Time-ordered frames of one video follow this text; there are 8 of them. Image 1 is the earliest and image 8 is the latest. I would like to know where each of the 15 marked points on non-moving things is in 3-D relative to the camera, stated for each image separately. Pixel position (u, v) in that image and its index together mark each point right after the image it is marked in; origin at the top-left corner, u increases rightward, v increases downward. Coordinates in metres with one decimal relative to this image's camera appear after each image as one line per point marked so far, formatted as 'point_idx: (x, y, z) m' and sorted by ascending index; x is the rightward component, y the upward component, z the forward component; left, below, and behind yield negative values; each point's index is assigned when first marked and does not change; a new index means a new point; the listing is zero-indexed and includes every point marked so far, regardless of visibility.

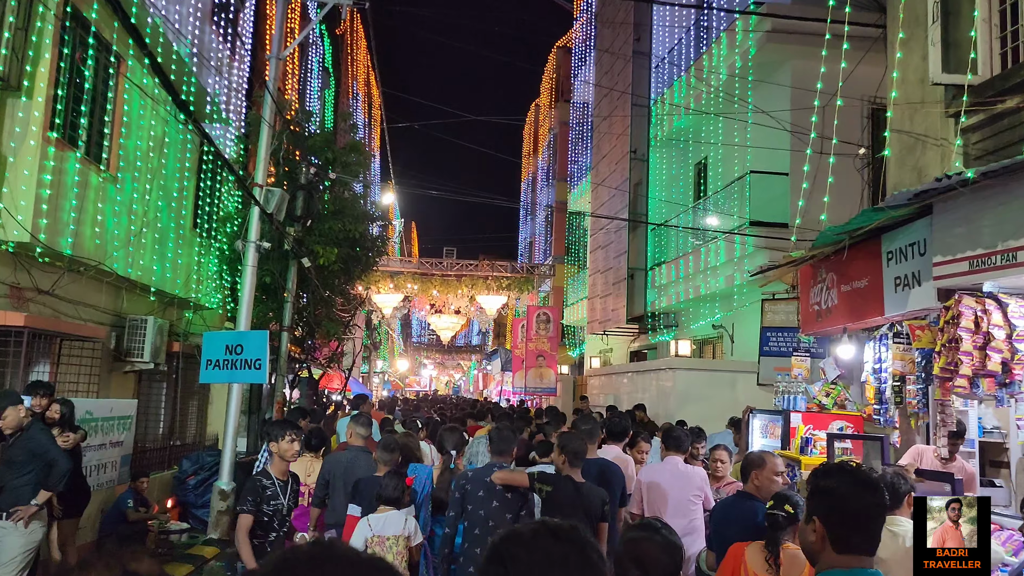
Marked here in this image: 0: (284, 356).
0: (-3.2, -0.9, +11.9) m
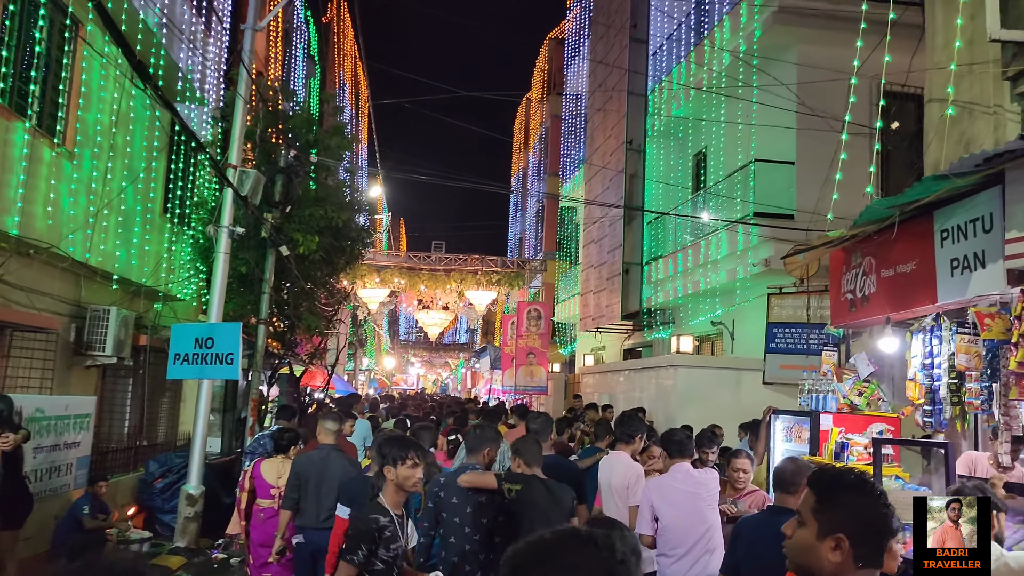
0: (-3.3, -0.8, +11.1) m
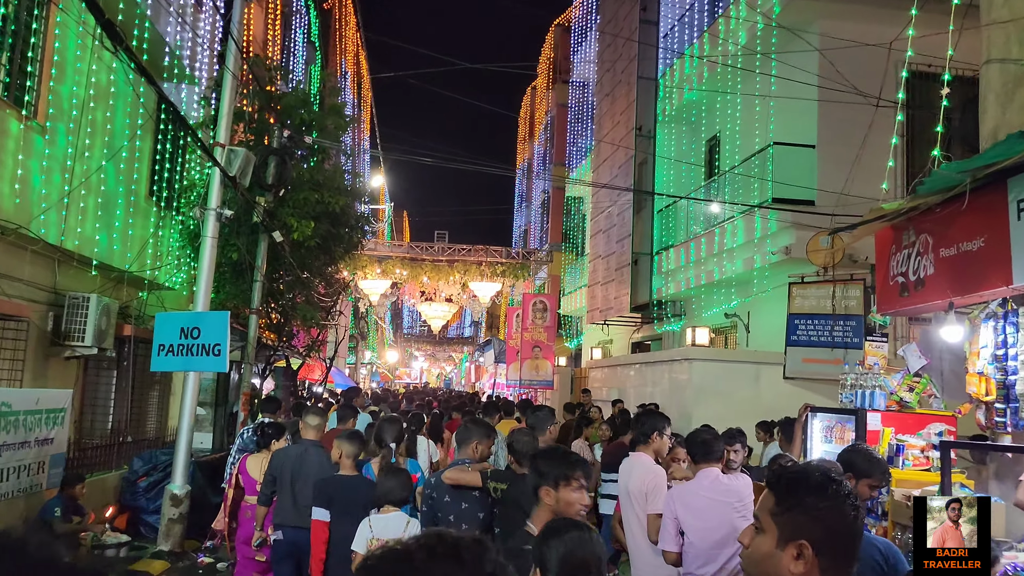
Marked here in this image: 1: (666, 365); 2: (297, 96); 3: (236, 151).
0: (-3.2, -0.7, +10.5) m
1: (+2.1, -1.1, +11.9) m
2: (-2.8, +2.5, +11.2) m
3: (-2.9, +1.5, +9.0) m
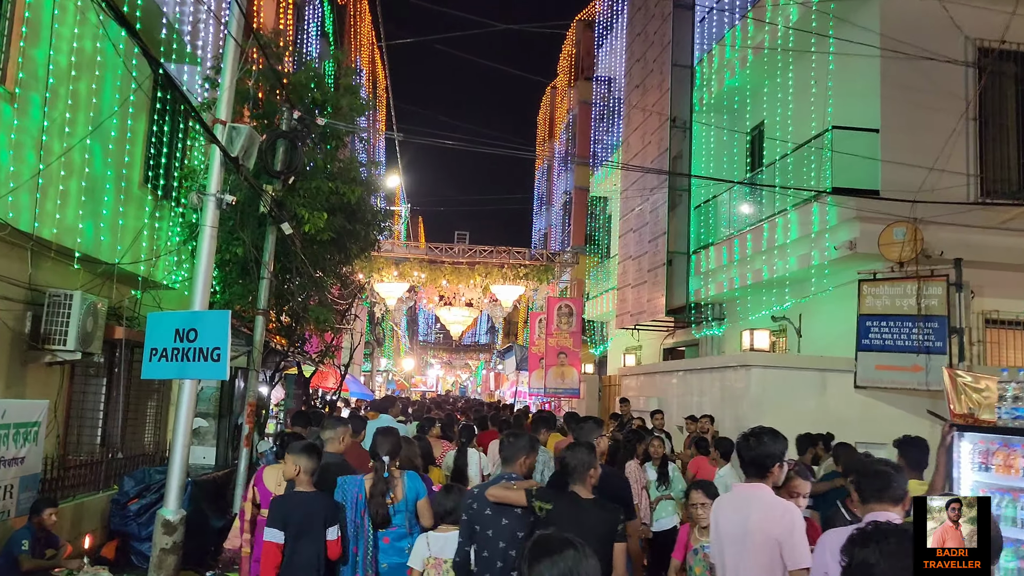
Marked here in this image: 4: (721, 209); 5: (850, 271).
0: (-2.8, -0.6, +9.5) m
1: (+2.6, -1.1, +10.7) m
2: (-2.4, +2.5, +10.1) m
3: (-2.6, +1.5, +8.0) m
4: (+3.7, +1.4, +15.1) m
5: (+4.4, +0.2, +11.2) m
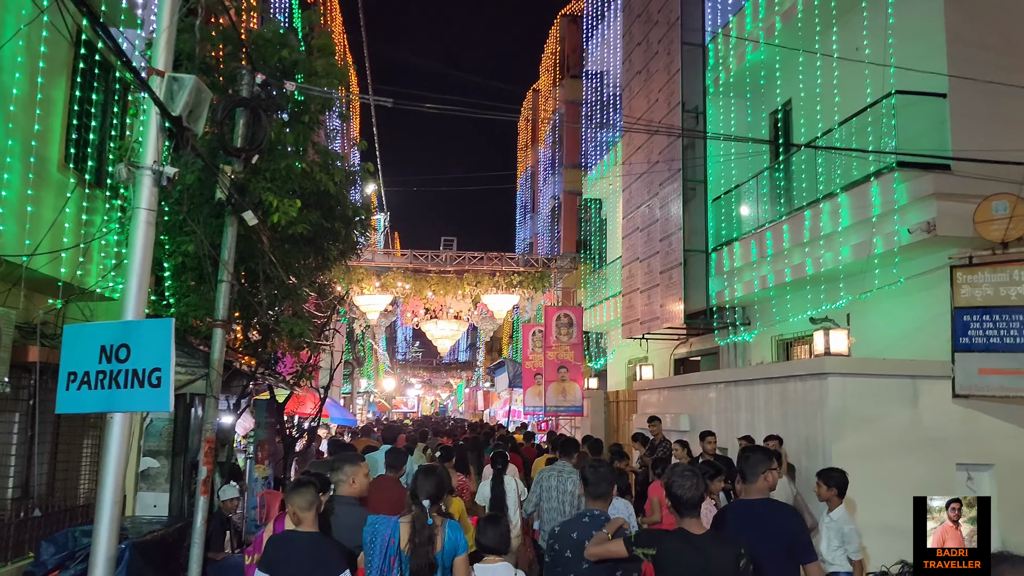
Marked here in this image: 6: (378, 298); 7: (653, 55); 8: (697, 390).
0: (-2.6, -0.7, +7.6) m
1: (+2.7, -1.0, +8.9) m
2: (-2.3, +2.5, +8.3) m
3: (-2.4, +1.5, +6.1) m
4: (+3.7, +1.4, +13.5) m
5: (+4.5, +0.3, +9.5) m
6: (-2.8, -0.2, +17.9) m
7: (+2.7, +4.5, +16.4) m
8: (+2.4, -1.3, +11.3) m
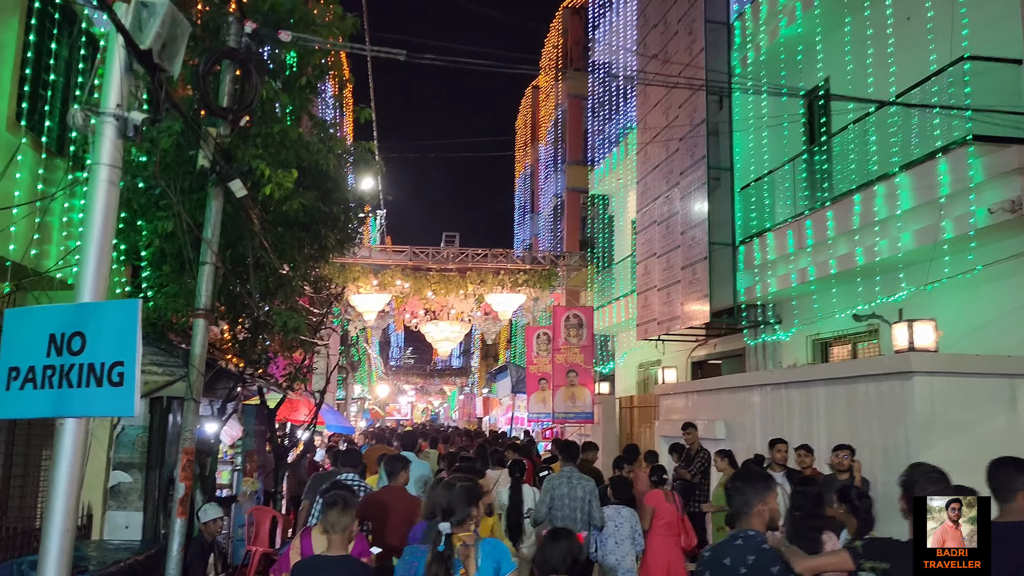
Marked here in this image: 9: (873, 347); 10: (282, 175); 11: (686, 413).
0: (-2.3, -0.6, +6.4) m
1: (+3.0, -0.9, +7.8) m
2: (-2.1, +2.6, +7.2) m
3: (-2.1, +1.6, +5.0) m
4: (+3.9, +1.5, +12.4) m
5: (+4.8, +0.4, +8.4) m
6: (-2.7, -0.2, +16.8) m
7: (+2.9, +4.5, +15.4) m
8: (+2.7, -1.3, +10.2) m
9: (+4.6, -0.8, +11.0) m
10: (-1.8, +0.9, +6.8) m
11: (+2.4, -1.7, +11.8) m
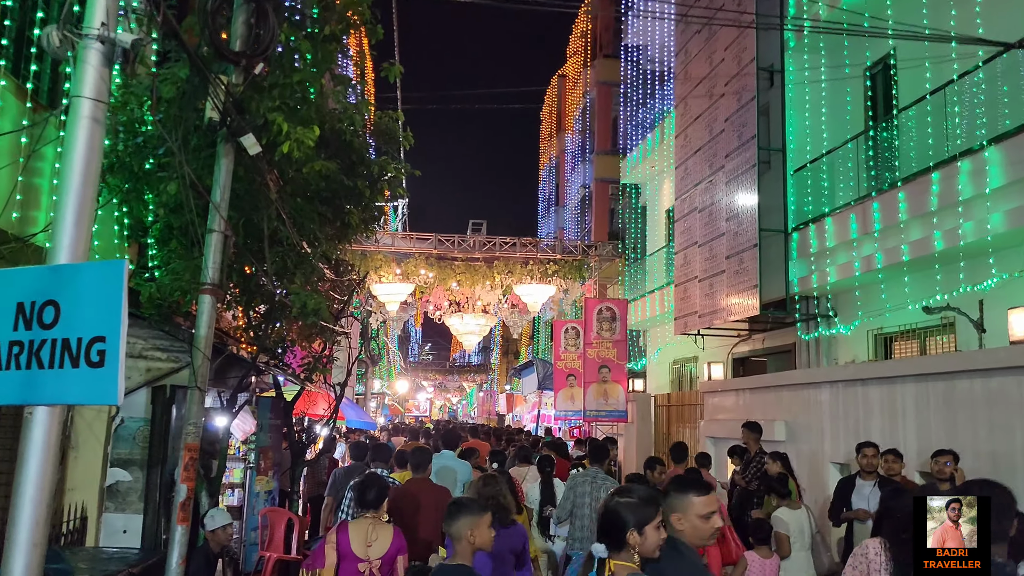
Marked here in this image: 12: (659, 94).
0: (-2.0, -0.4, +5.5) m
1: (+3.4, -0.7, +6.9) m
2: (-1.7, +2.8, +6.3) m
3: (-1.8, +1.8, +4.1) m
4: (+4.4, +1.6, +11.4) m
5: (+5.2, +0.6, +7.4) m
6: (-2.1, 0.0, +15.9) m
7: (+3.5, +4.7, +14.4) m
8: (+3.1, -1.1, +9.2) m
9: (+5.1, -0.6, +10.0) m
10: (-1.5, +1.1, +5.9) m
11: (+2.9, -1.6, +10.9) m
12: (+3.3, +4.5, +19.6) m
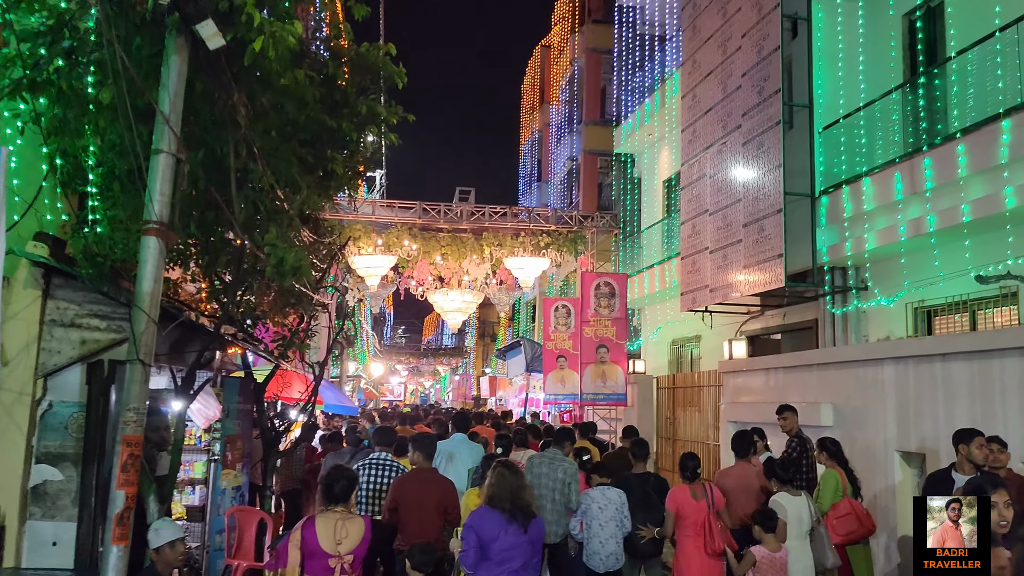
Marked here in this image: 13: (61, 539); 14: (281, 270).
0: (-1.8, -0.1, +4.2) m
1: (+3.5, -0.4, +5.7) m
2: (-1.5, +3.1, +4.9) m
3: (-1.5, +2.1, +2.7) m
4: (+4.4, +2.0, +10.2) m
5: (+5.3, +0.9, +6.3) m
6: (-2.2, +0.5, +14.5) m
7: (+3.4, +5.1, +13.1) m
8: (+3.2, -0.8, +8.0) m
9: (+5.2, -0.3, +8.8) m
10: (-1.2, +1.4, +4.5) m
11: (+2.9, -1.2, +9.7) m
12: (+3.0, +5.0, +18.3) m
13: (-2.9, -1.6, +5.4) m
14: (-1.7, +0.1, +6.1) m
